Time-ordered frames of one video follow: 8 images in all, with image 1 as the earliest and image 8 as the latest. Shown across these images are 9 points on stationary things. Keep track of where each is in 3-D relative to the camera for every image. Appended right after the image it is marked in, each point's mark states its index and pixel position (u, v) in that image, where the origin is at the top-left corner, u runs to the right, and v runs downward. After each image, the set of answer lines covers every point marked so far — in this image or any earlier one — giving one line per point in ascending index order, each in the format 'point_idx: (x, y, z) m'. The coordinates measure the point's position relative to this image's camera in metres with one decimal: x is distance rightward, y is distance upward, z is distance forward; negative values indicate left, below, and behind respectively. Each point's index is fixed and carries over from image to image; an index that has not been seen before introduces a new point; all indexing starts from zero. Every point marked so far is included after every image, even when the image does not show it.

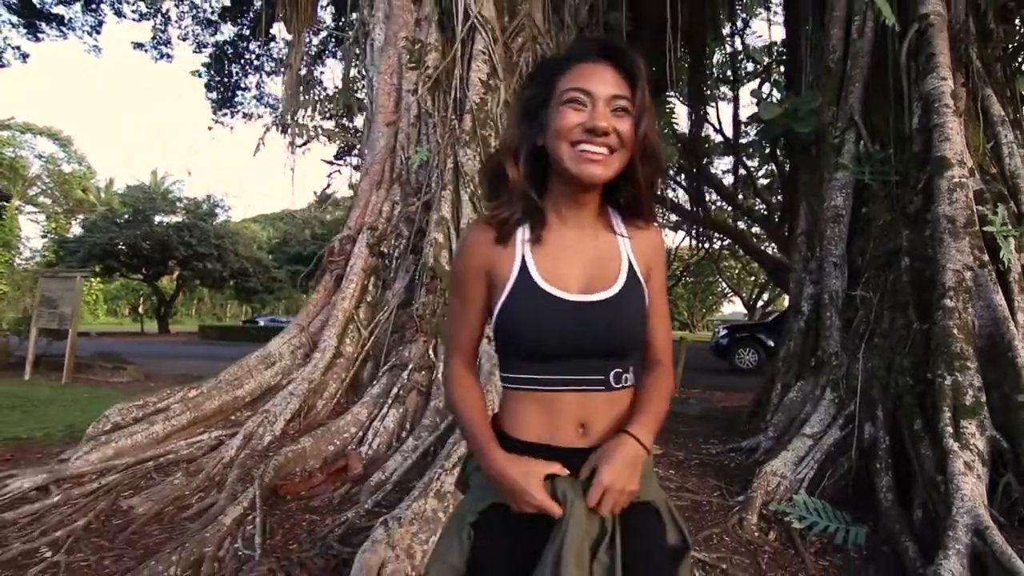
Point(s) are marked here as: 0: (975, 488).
0: (+1.8, -0.8, +2.2) m
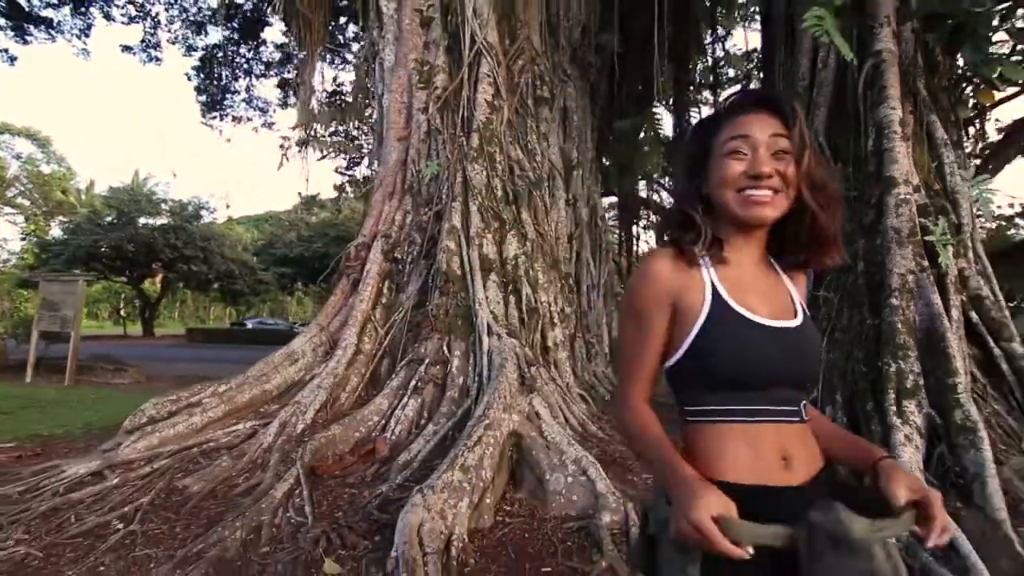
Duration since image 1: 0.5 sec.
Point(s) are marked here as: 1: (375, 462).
0: (+1.9, -0.8, +2.7) m
1: (-0.8, -1.0, +3.2) m
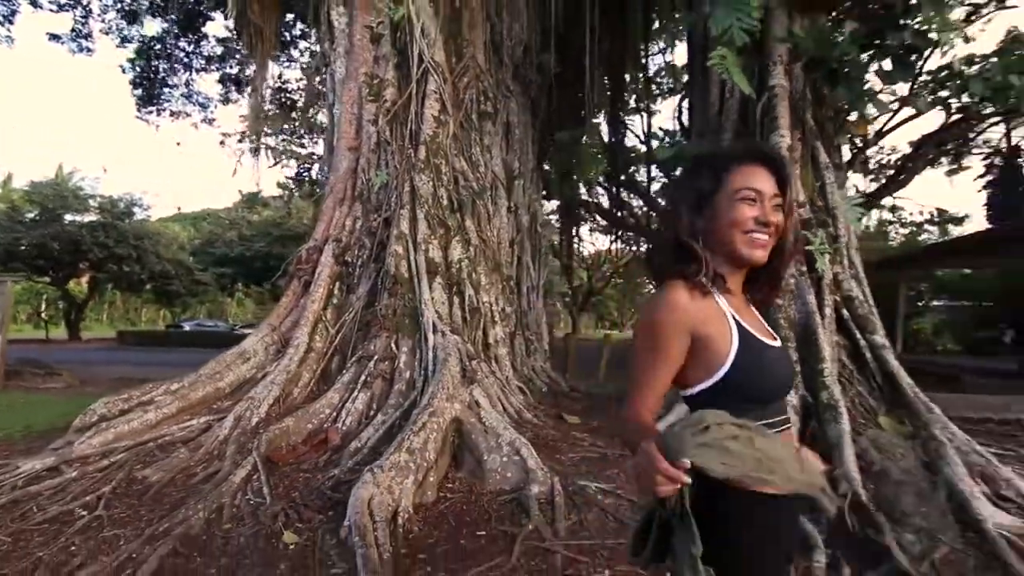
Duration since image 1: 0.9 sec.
0: (+1.6, -0.8, +3.2) m
1: (-1.2, -1.0, +3.5) m
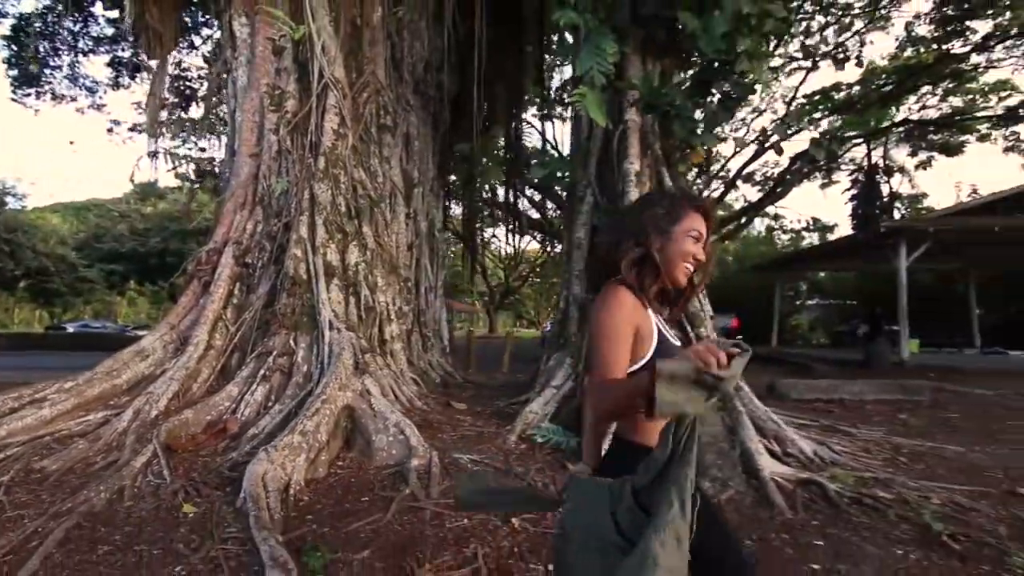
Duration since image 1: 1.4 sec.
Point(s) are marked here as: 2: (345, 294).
0: (+0.8, -0.8, +3.9) m
1: (-2.0, -1.0, +3.8) m
2: (-1.4, -0.1, +4.5) m
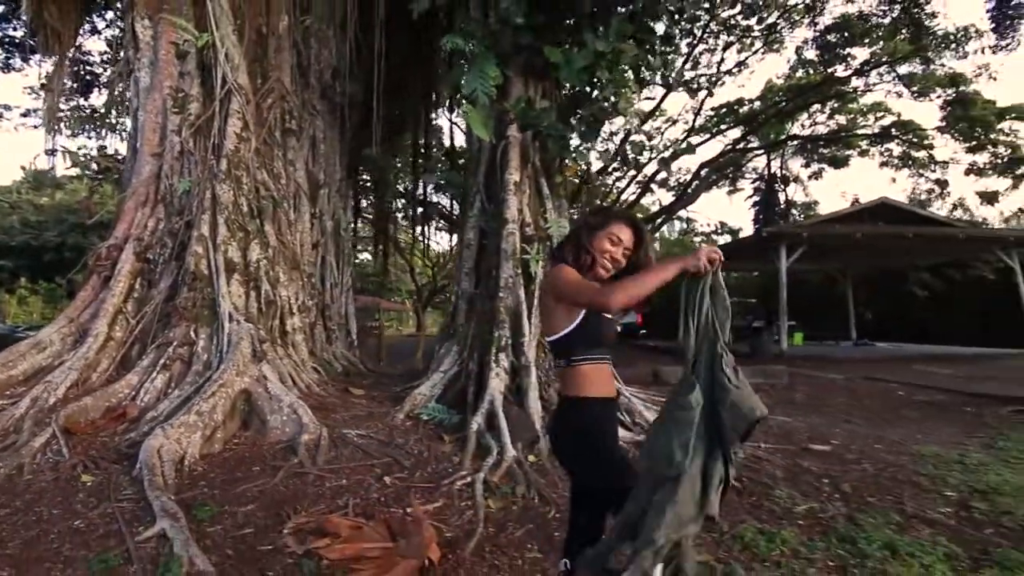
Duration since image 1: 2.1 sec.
0: (-0.1, -0.7, +4.5) m
1: (-2.8, -1.0, +4.0) m
2: (-2.3, 0.0, +4.8) m
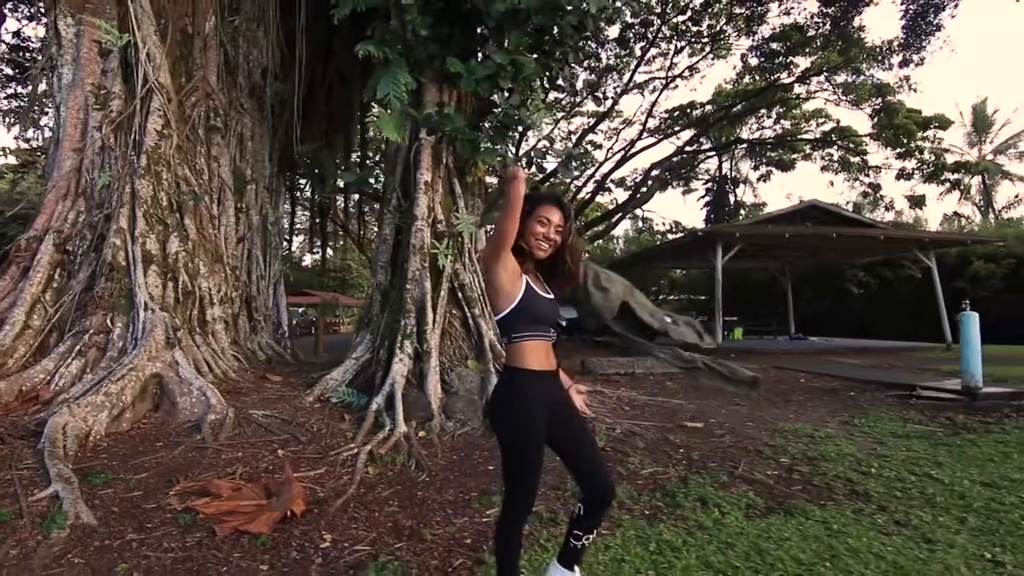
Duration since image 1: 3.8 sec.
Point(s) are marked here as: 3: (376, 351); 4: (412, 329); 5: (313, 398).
0: (-1.0, -0.7, +4.8) m
1: (-3.7, -0.9, +4.3) m
2: (-3.2, +0.1, +5.1) m
3: (-1.3, -0.6, +5.2) m
4: (-0.9, -0.4, +5.1) m
5: (-1.7, -1.0, +4.8) m
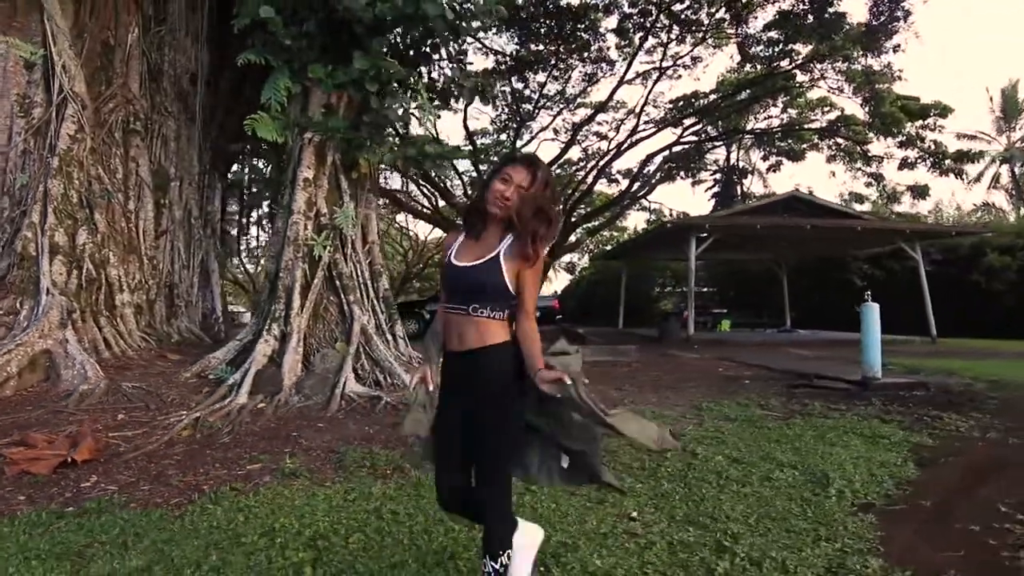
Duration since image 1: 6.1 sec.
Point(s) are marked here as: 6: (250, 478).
0: (-2.4, -0.6, +5.4) m
1: (-5.1, -0.8, +5.0) m
2: (-4.6, +0.2, +5.8) m
3: (-2.7, -0.5, +5.8) m
4: (-2.4, -0.3, +5.6) m
5: (-3.2, -0.8, +5.5) m
6: (-1.6, -1.2, +3.4) m
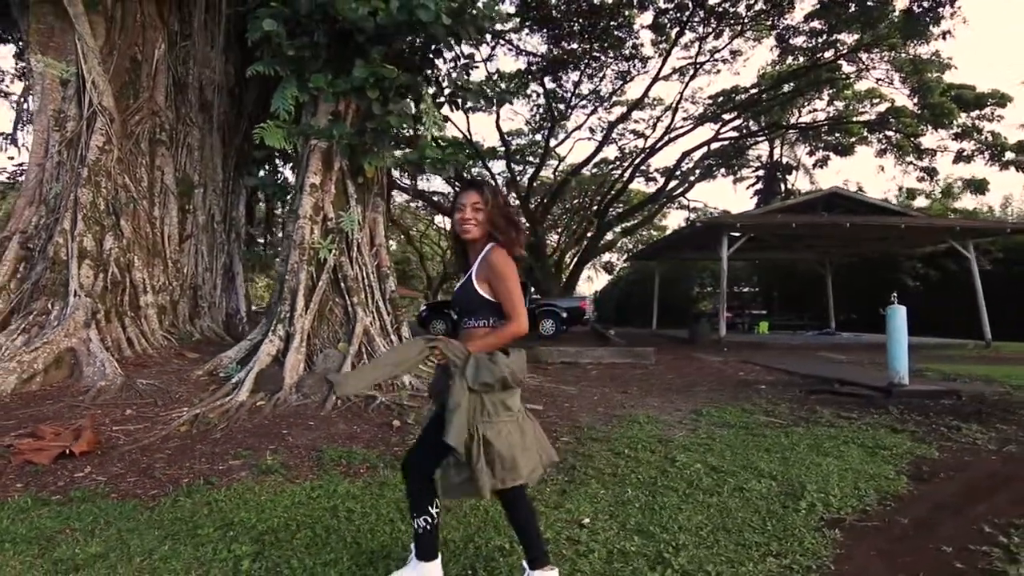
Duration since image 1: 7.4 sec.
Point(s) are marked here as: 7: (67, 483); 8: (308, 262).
0: (-2.5, -0.6, +5.6) m
1: (-5.2, -0.8, +5.5) m
2: (-4.6, +0.2, +6.2) m
3: (-2.7, -0.5, +6.1) m
4: (-2.4, -0.3, +5.9) m
5: (-3.2, -0.9, +5.7) m
6: (-1.8, -1.2, +3.6) m
7: (-2.7, -1.2, +3.4) m
8: (-2.2, +0.3, +6.1) m
